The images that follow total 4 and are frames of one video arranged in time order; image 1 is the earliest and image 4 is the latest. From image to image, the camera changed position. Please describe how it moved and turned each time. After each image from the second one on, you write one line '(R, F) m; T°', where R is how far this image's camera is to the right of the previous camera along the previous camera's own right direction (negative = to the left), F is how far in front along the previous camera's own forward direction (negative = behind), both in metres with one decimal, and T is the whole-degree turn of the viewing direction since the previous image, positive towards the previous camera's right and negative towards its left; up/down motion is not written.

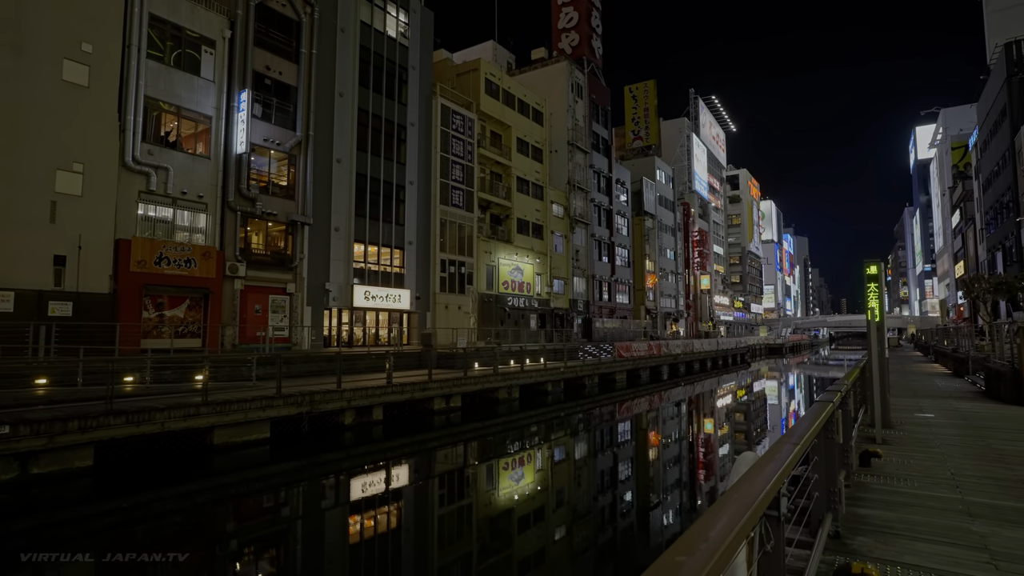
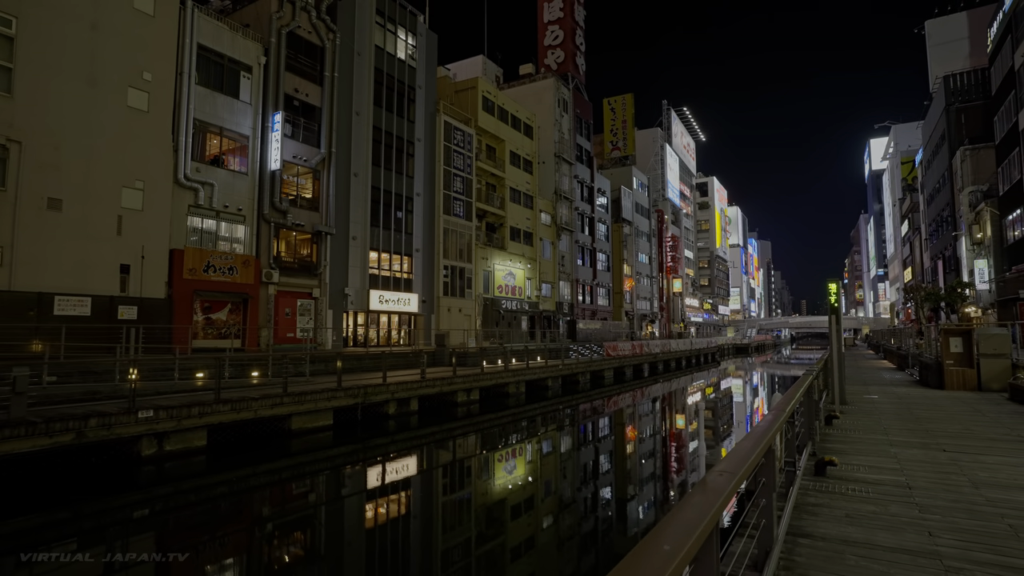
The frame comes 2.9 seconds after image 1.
(-1.8, -2.6) m; +3°
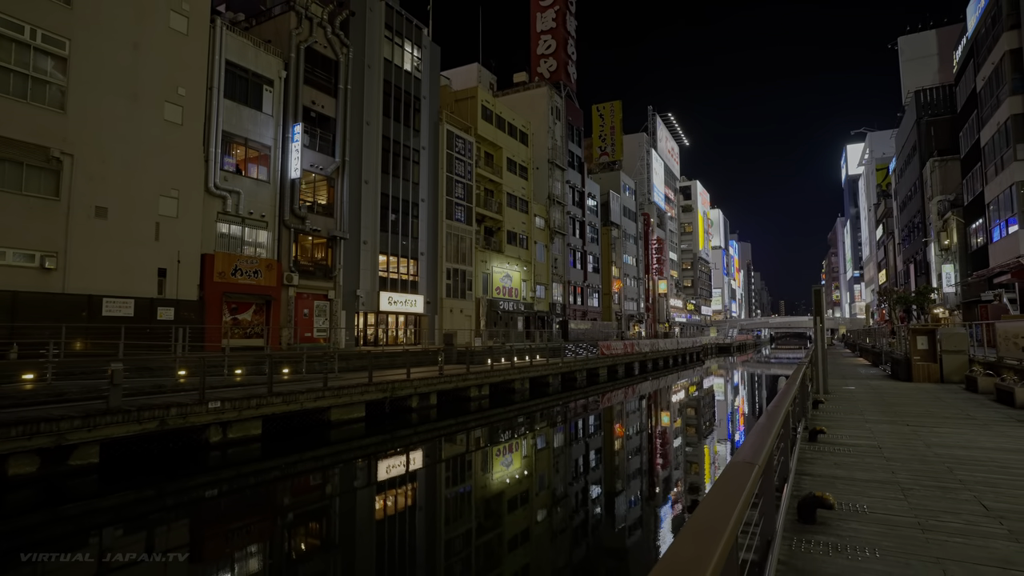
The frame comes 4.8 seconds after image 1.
(-1.1, -1.7) m; +2°
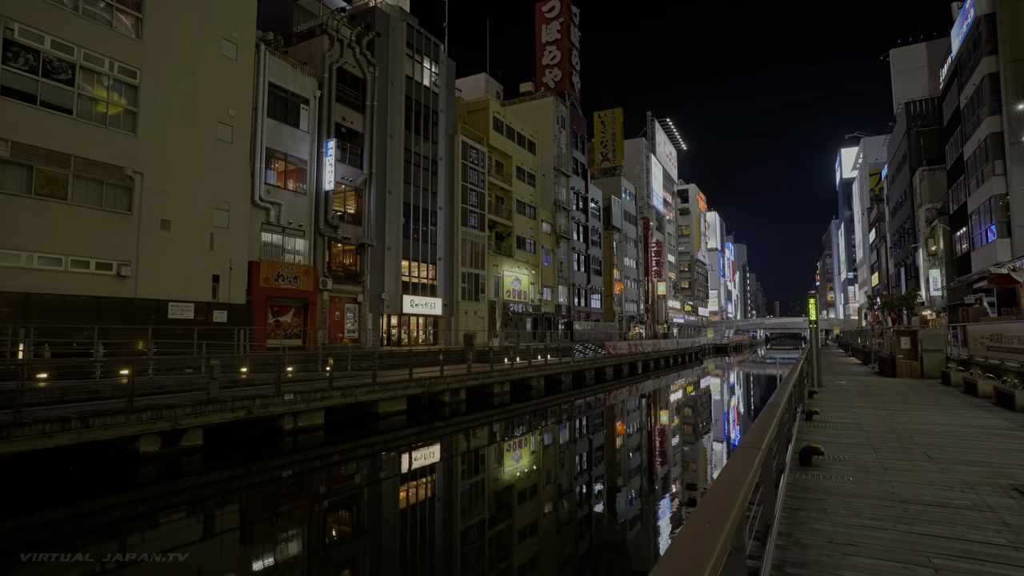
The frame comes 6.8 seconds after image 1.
(-1.1, -2.0) m; 0°
